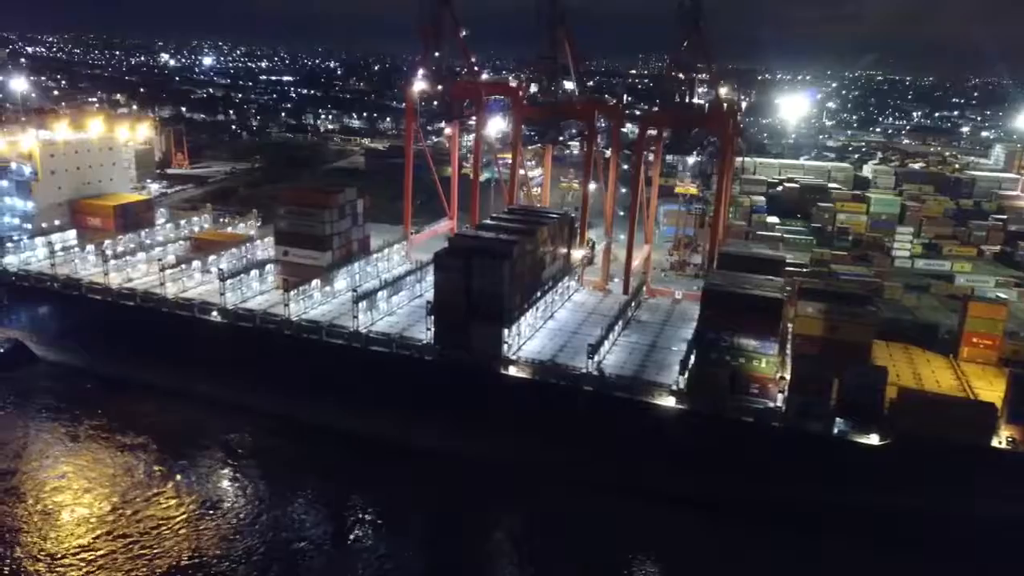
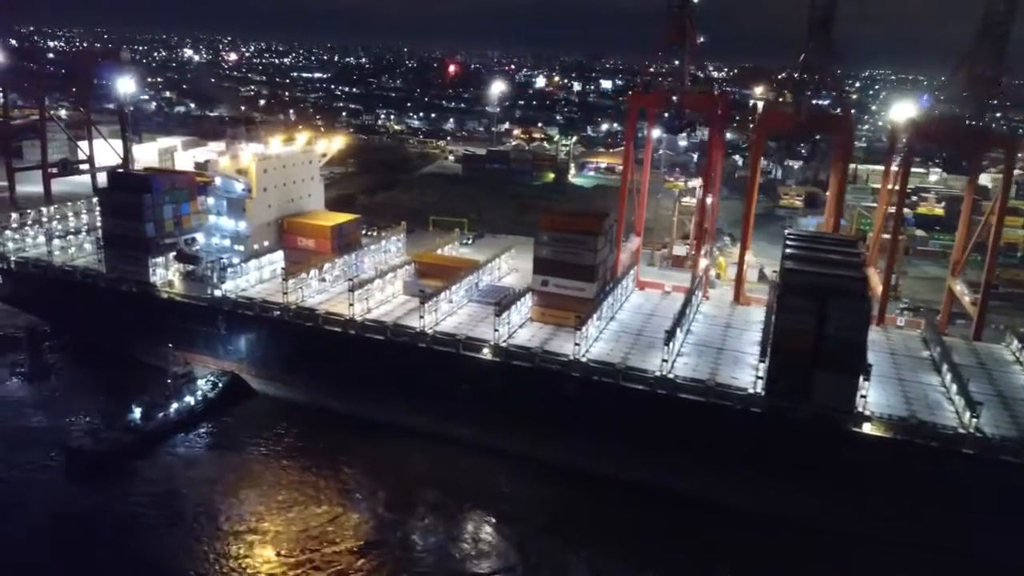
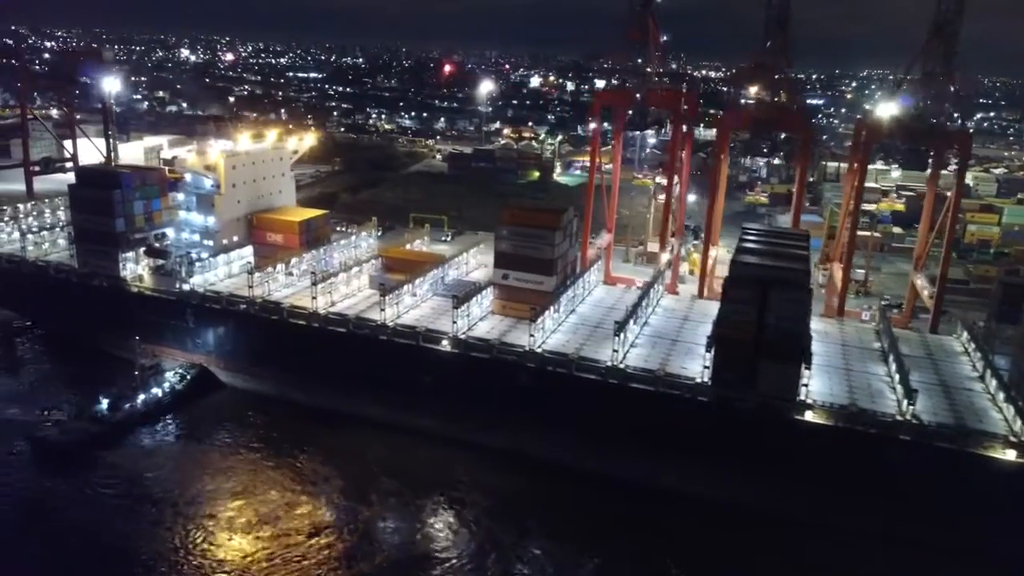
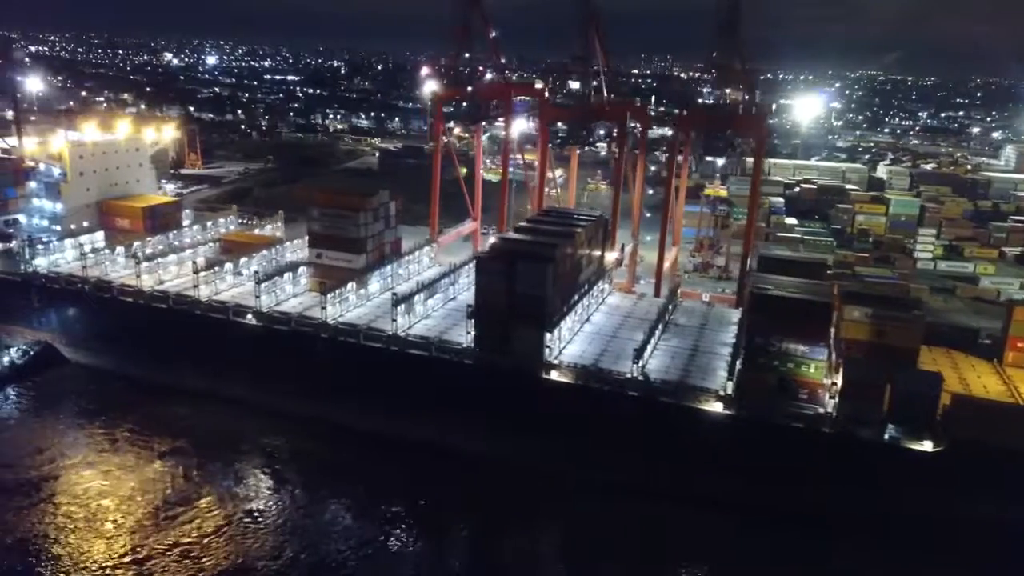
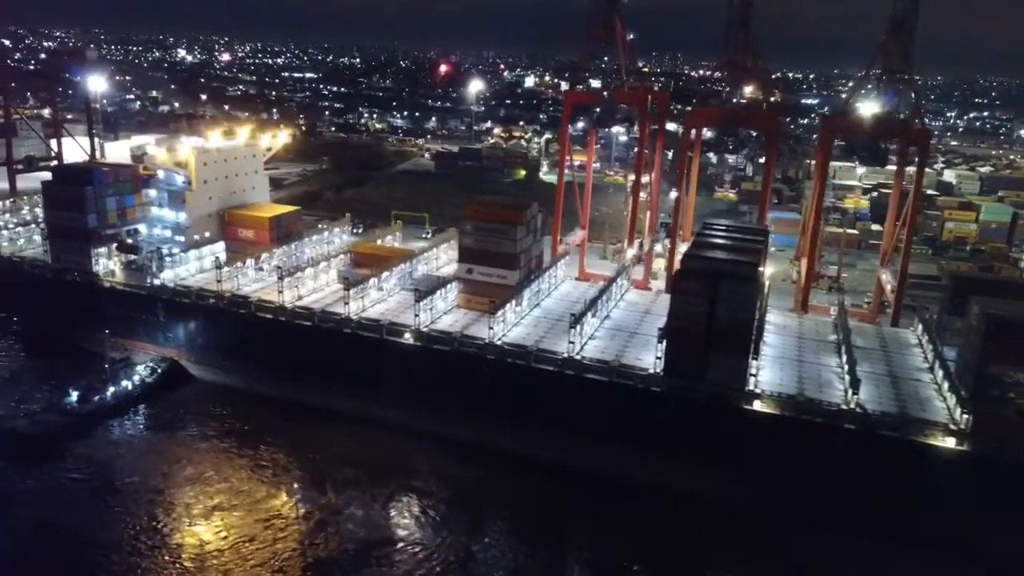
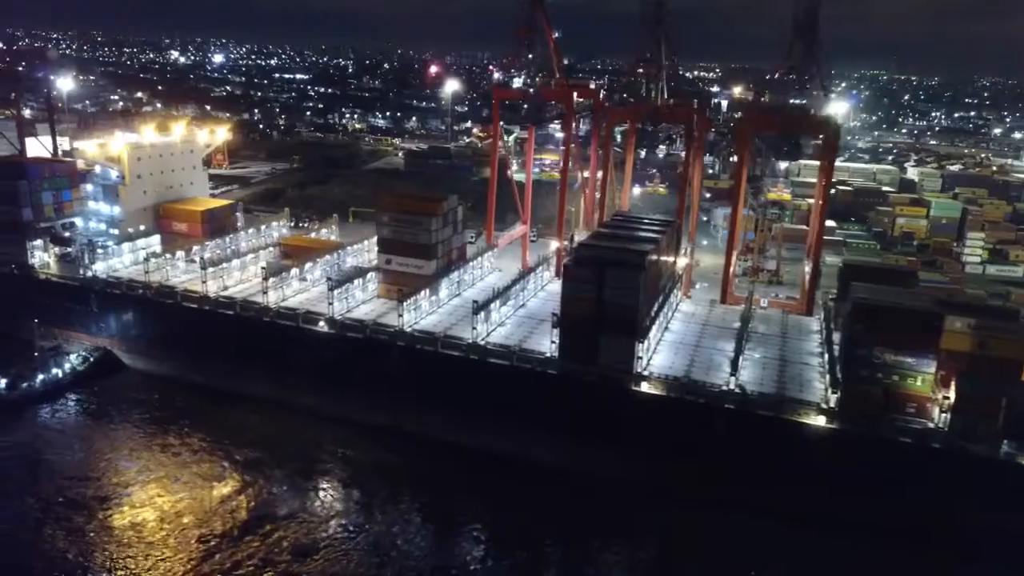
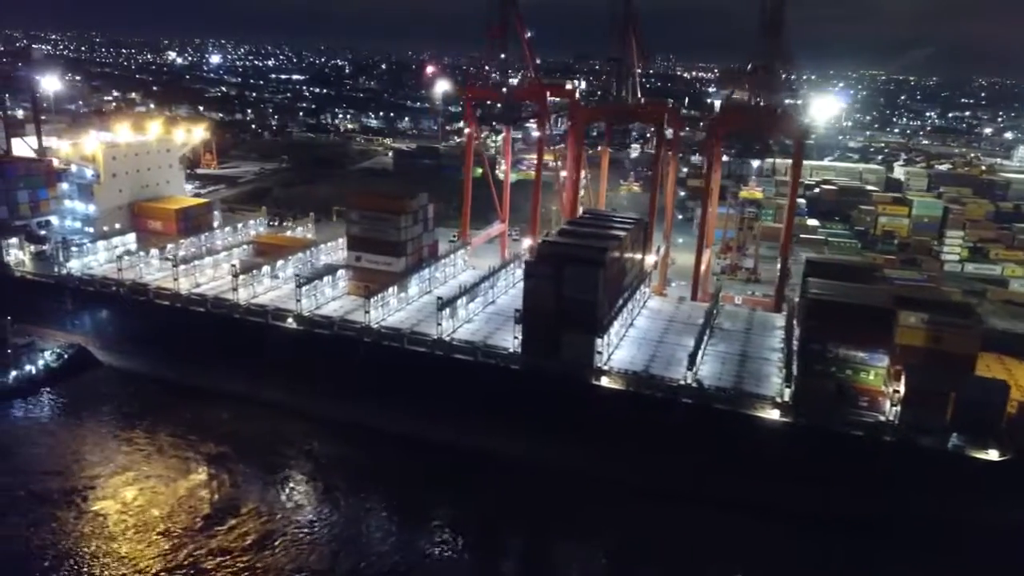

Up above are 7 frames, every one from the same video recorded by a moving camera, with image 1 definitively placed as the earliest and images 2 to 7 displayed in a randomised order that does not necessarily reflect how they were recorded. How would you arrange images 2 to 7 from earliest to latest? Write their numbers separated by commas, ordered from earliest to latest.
4, 7, 6, 5, 3, 2
